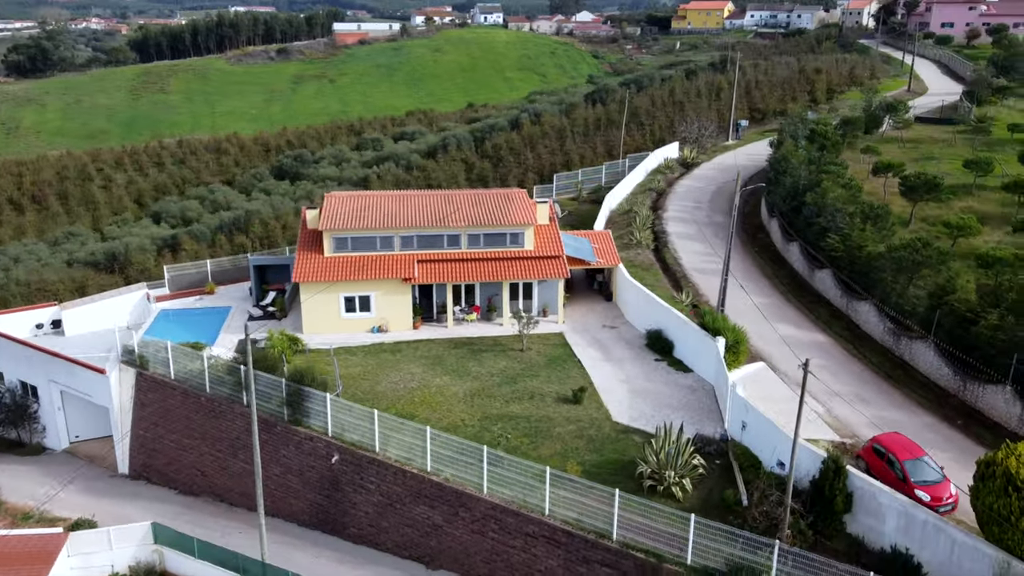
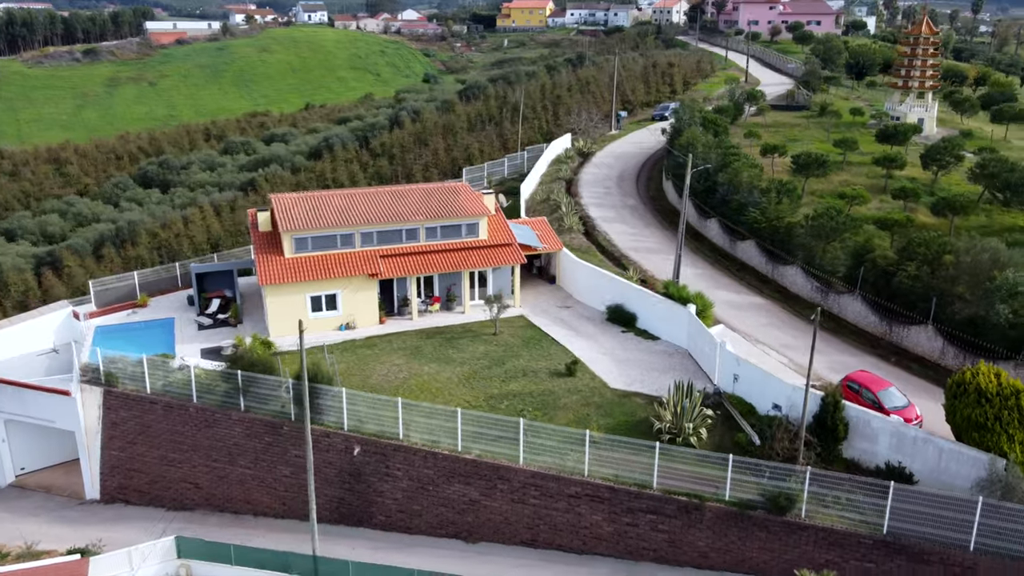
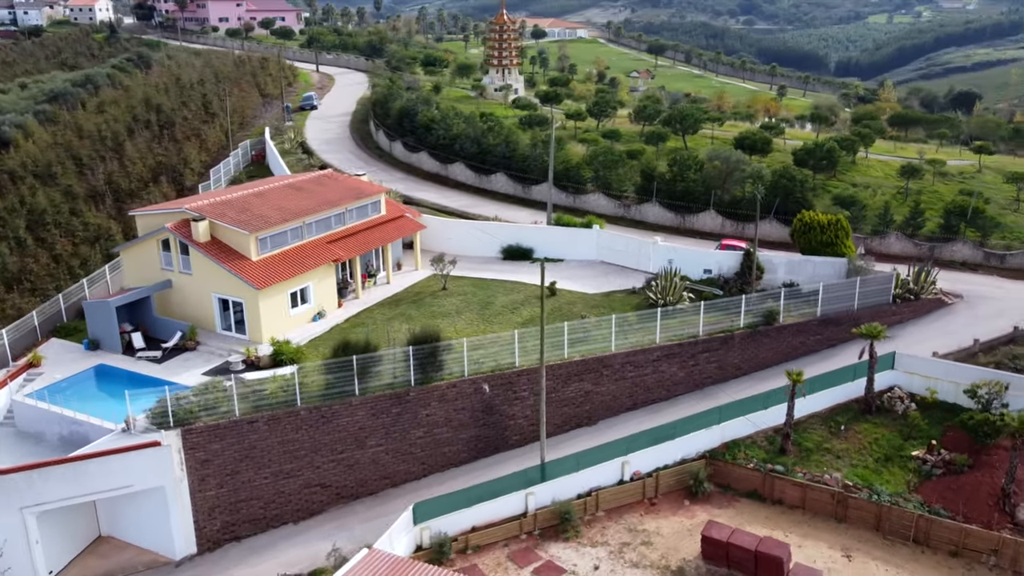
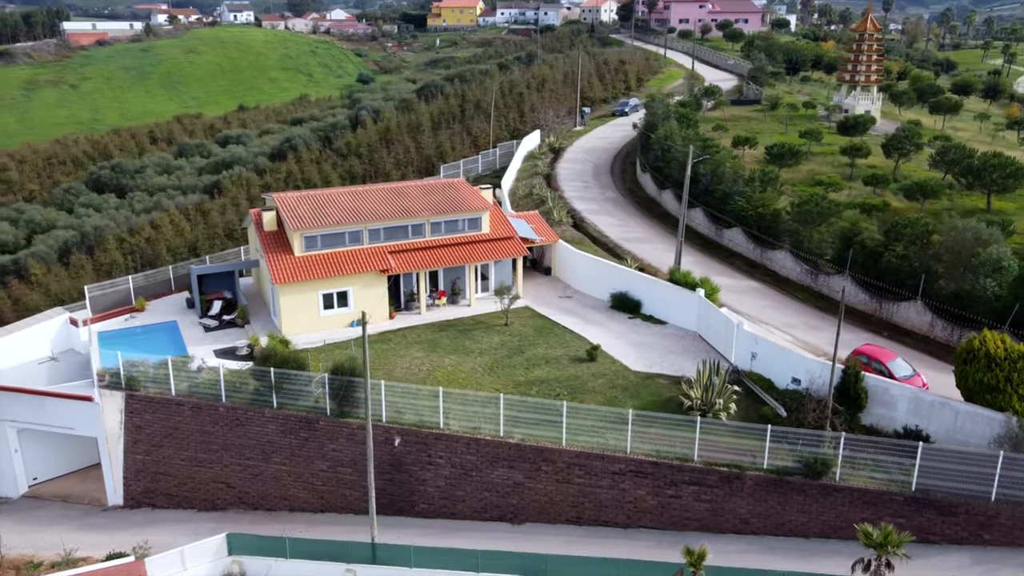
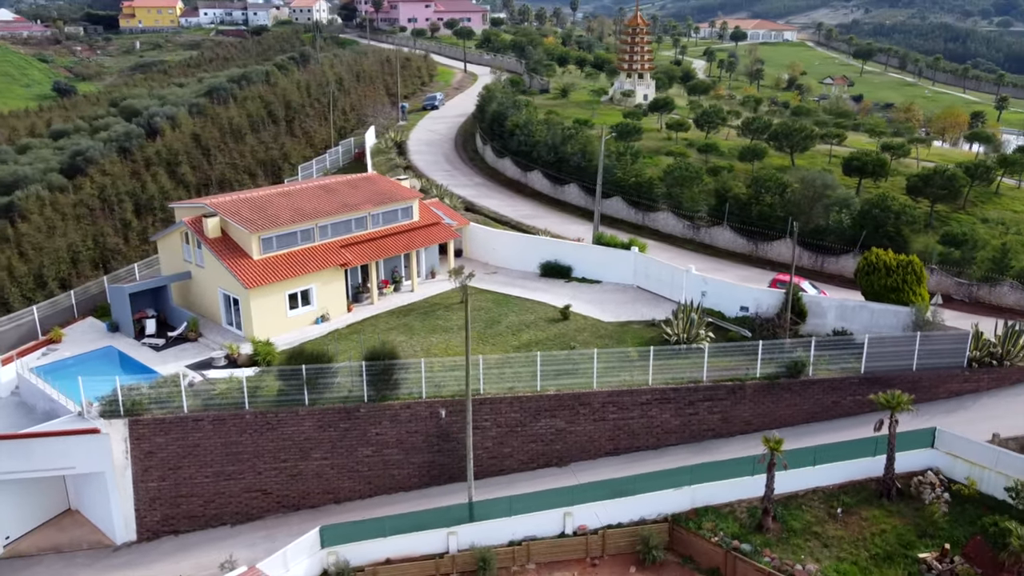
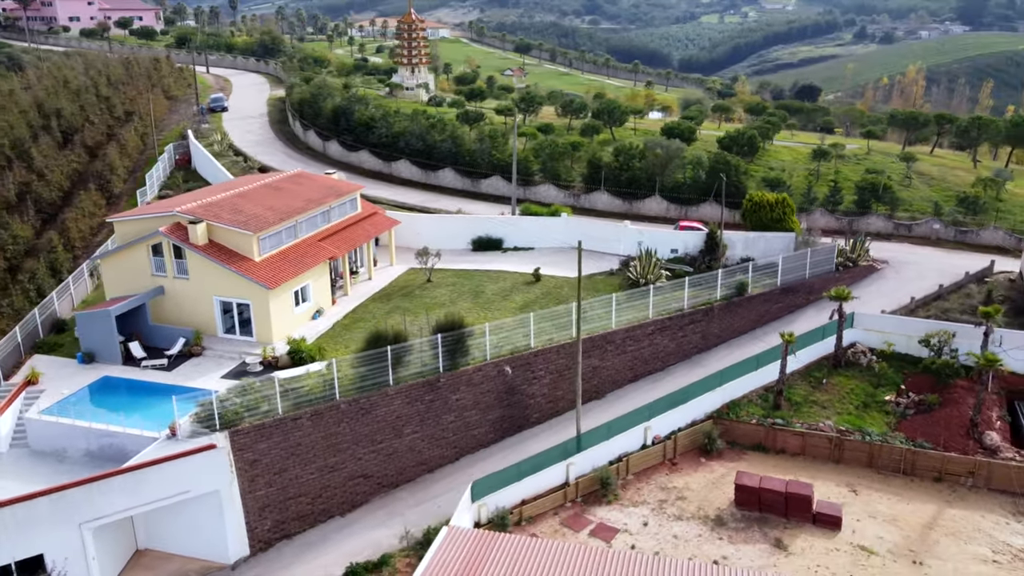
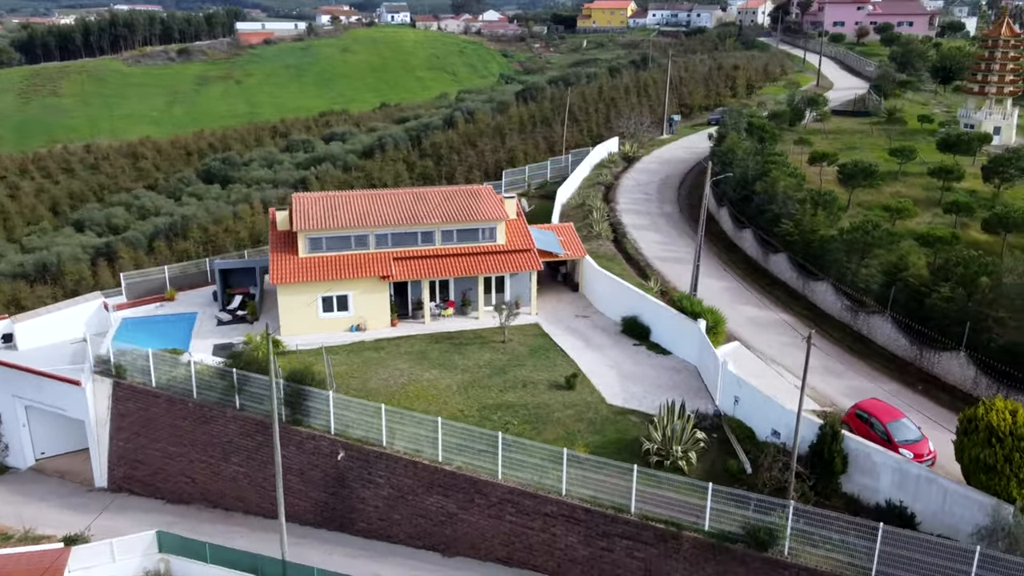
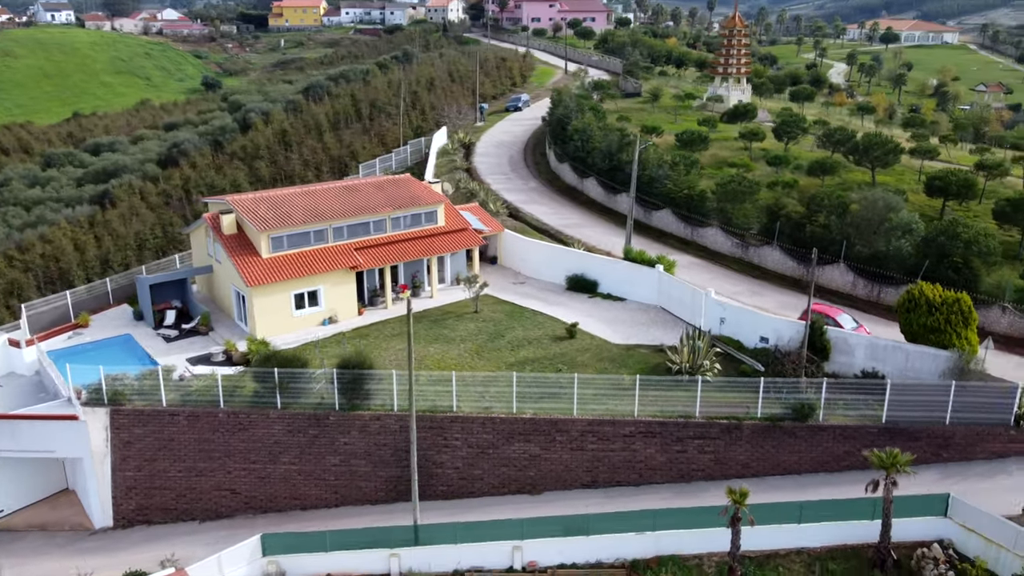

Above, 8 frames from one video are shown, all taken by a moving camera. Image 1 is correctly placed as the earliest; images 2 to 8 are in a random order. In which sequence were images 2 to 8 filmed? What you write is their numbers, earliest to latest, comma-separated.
7, 2, 4, 8, 5, 3, 6
